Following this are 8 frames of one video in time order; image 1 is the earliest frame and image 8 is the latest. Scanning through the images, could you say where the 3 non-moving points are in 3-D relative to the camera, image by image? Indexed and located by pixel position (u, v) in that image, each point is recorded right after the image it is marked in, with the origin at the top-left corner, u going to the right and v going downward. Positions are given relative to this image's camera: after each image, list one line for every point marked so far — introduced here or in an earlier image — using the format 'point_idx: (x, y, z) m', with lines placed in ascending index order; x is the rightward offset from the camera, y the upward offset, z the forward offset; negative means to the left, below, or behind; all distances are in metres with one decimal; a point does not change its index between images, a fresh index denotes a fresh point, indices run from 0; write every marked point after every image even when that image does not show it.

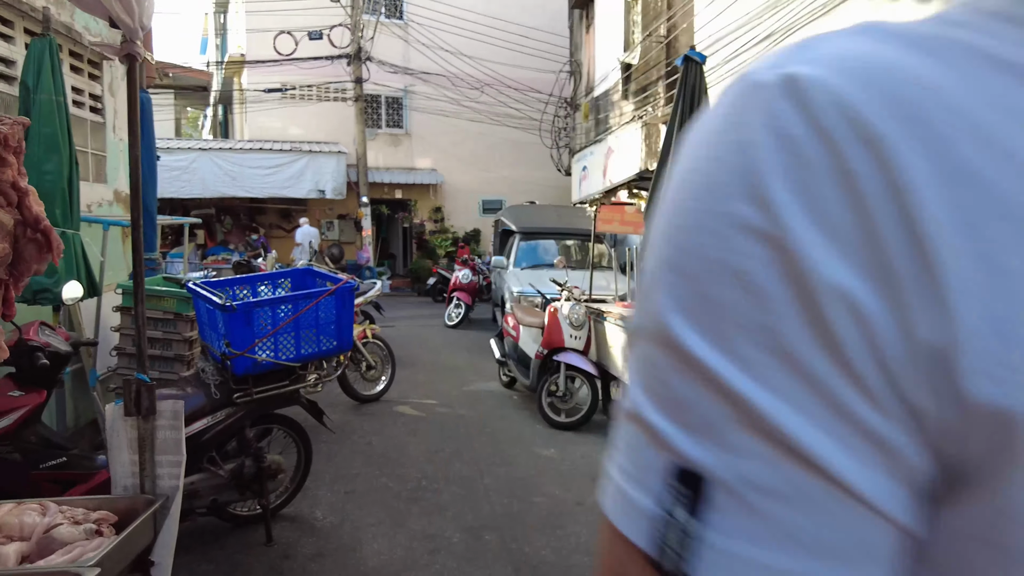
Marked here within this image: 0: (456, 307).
0: (-1.1, -0.4, +13.6) m
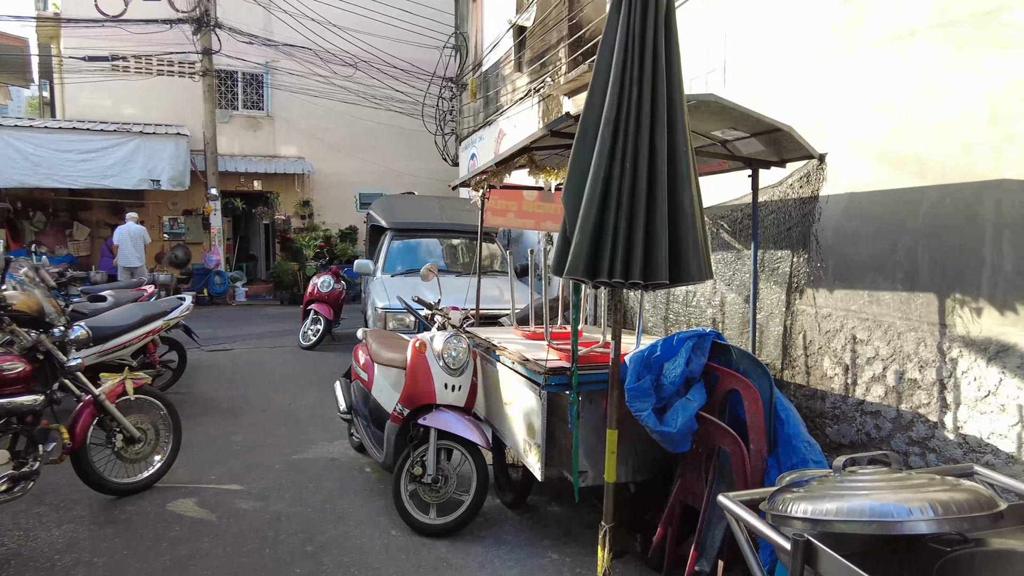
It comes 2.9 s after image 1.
0: (-3.2, -0.6, +10.8) m
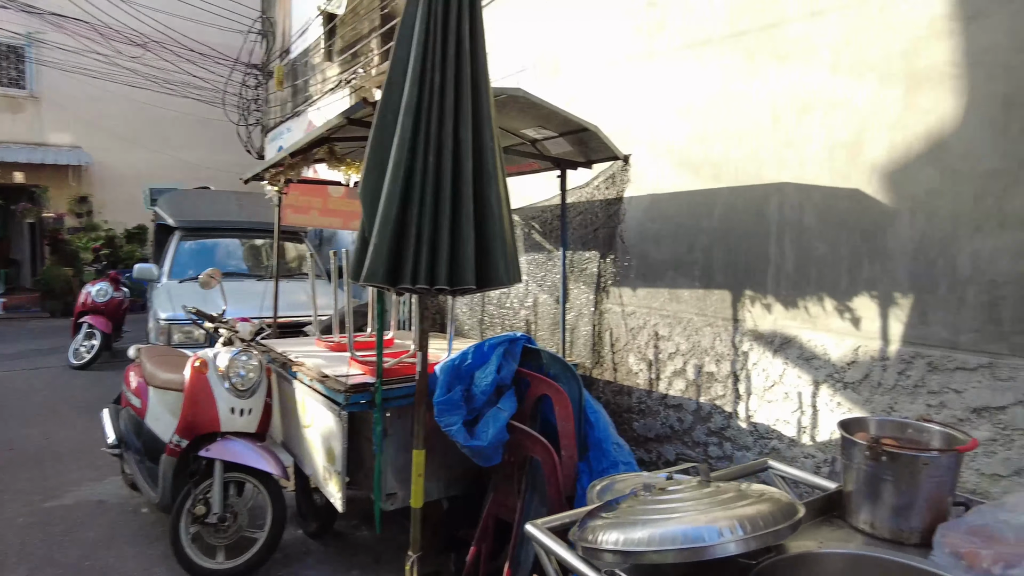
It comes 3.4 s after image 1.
0: (-6.0, -0.7, +9.3) m
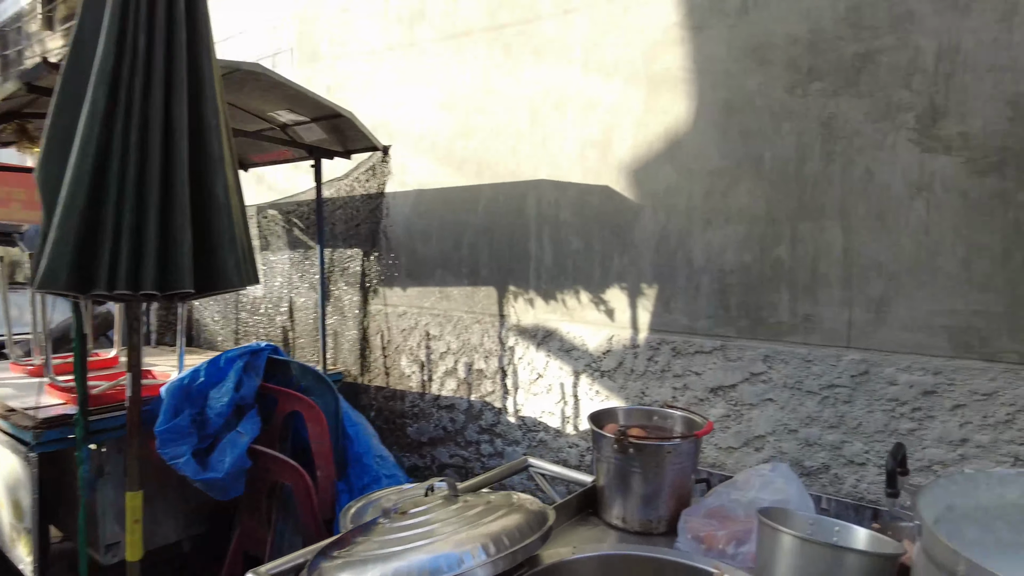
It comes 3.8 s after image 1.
0: (-8.6, -0.9, +6.8) m
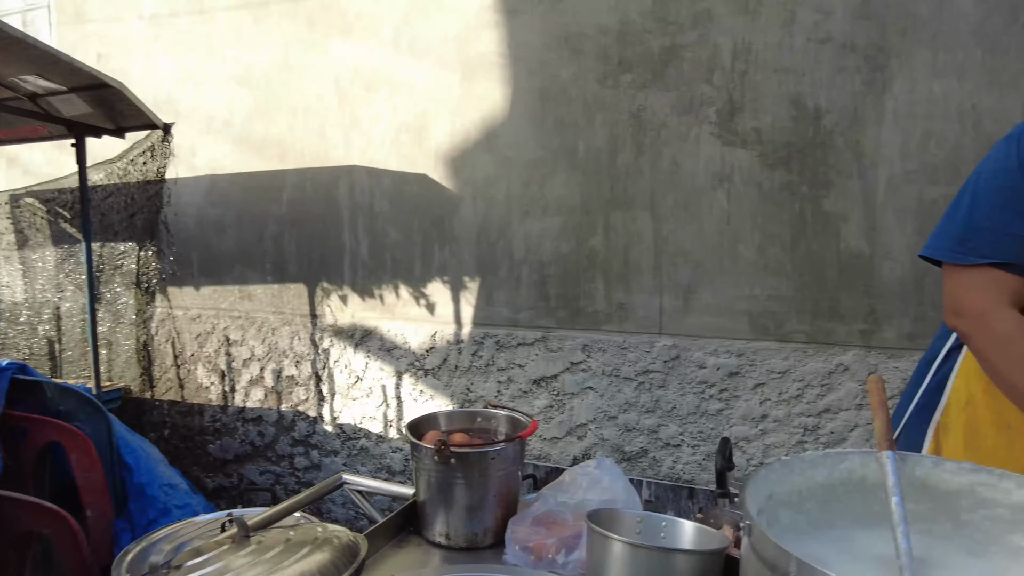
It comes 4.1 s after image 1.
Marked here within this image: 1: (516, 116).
0: (-10.1, -1.1, +4.2) m
1: (0.0, +0.8, +2.9) m
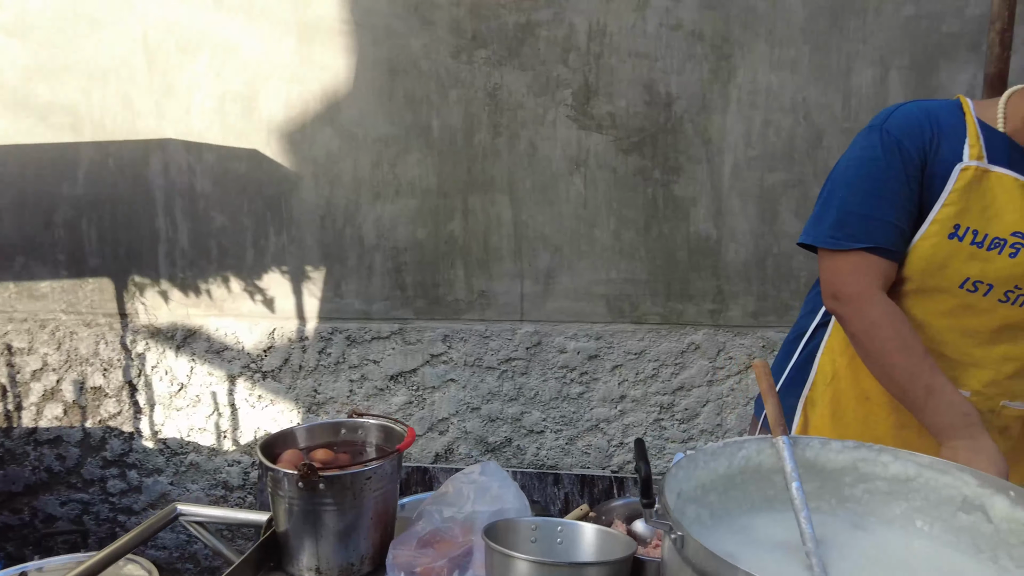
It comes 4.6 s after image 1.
0: (-10.6, -1.4, +1.4) m
1: (-0.6, +0.8, +2.6) m
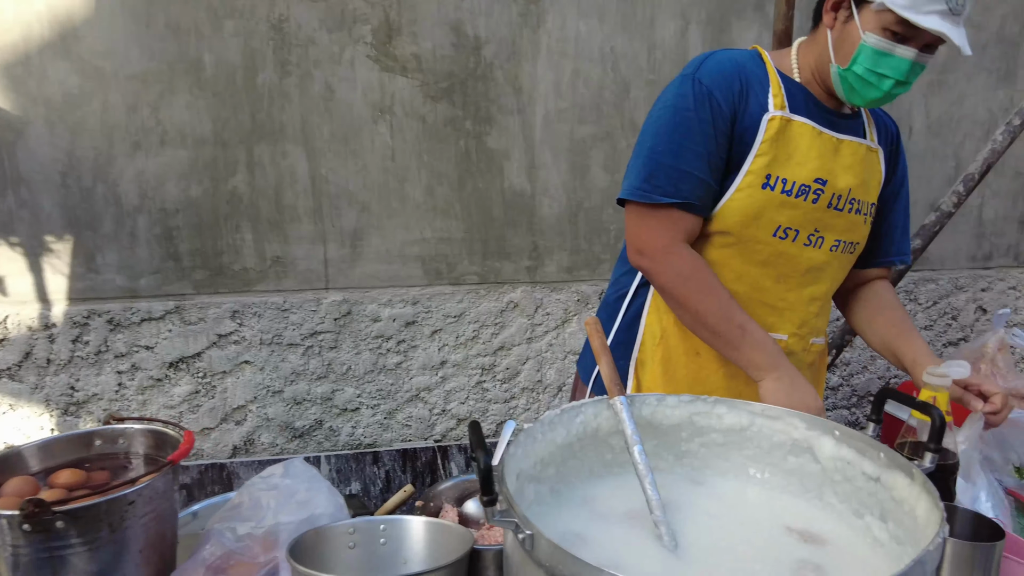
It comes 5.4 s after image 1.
0: (-10.5, -1.9, -1.7) m
1: (-1.3, +0.9, +2.1) m
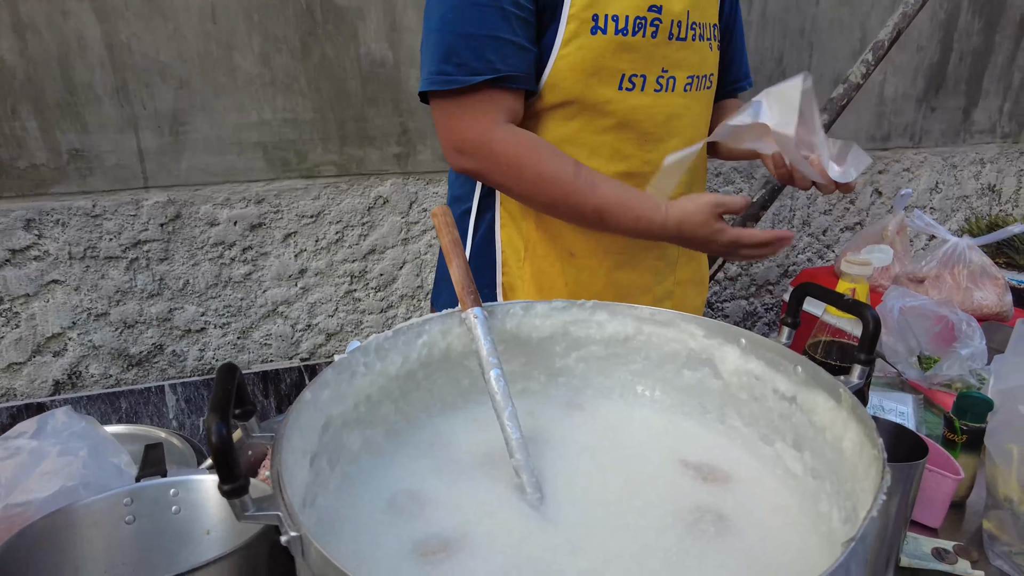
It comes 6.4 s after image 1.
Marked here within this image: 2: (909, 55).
0: (-10.2, -2.6, -3.1) m
1: (-1.7, +1.1, +1.5) m
2: (+1.6, +0.9, +2.7) m
